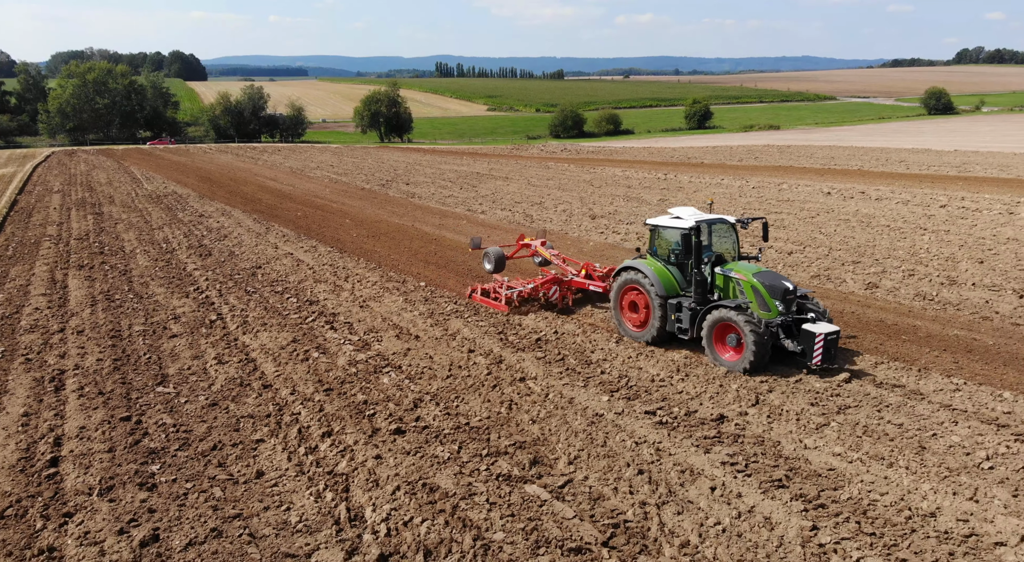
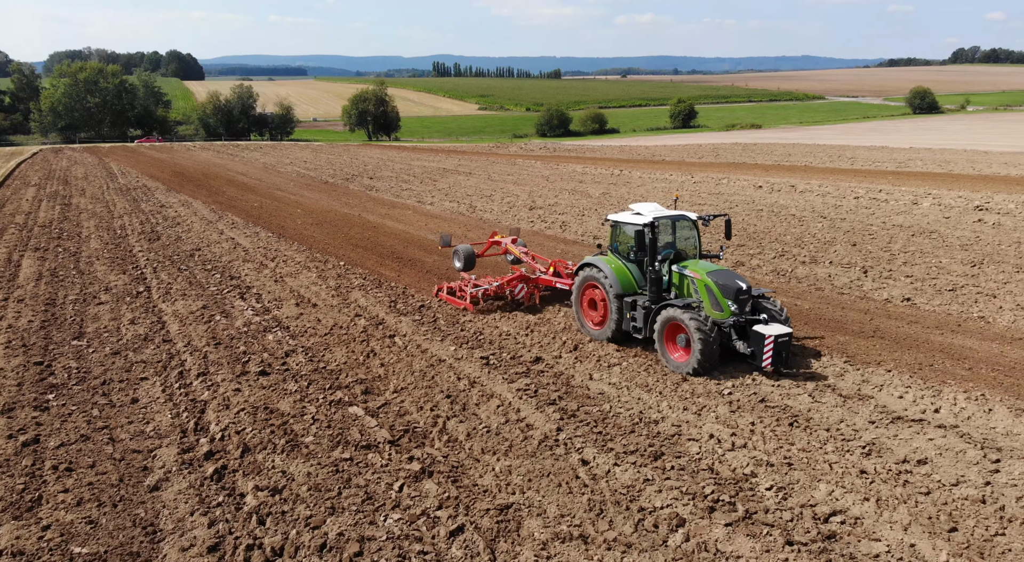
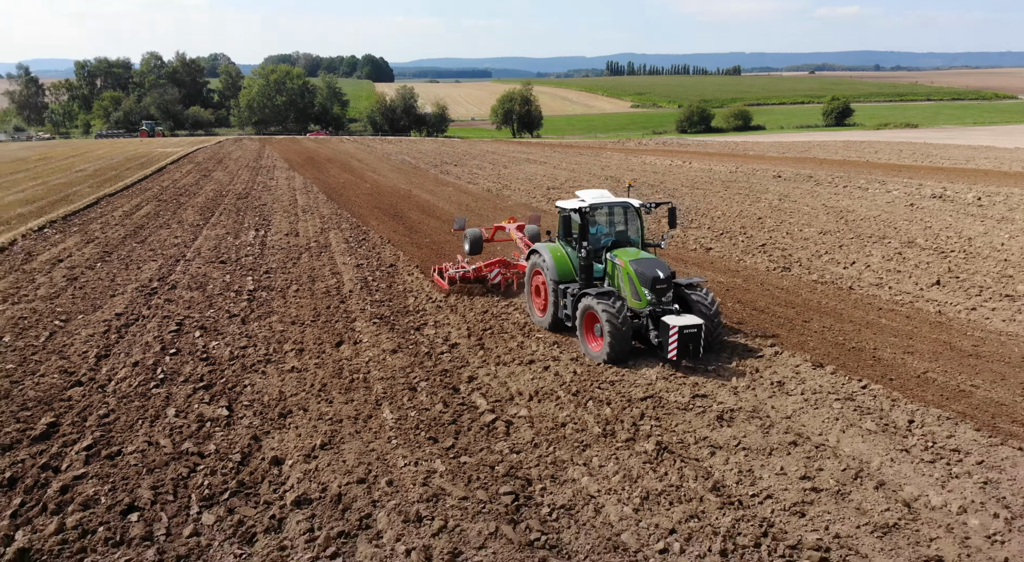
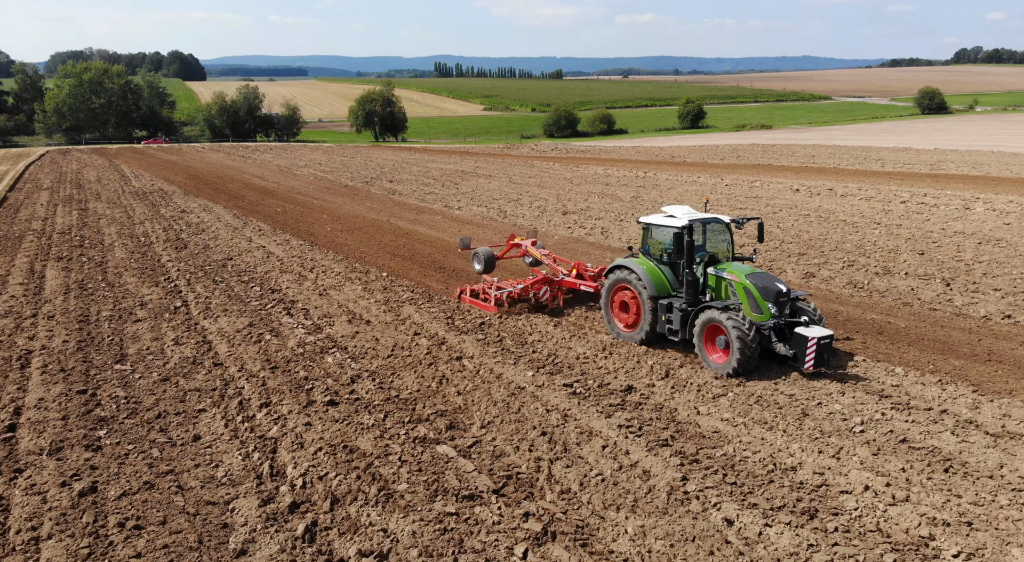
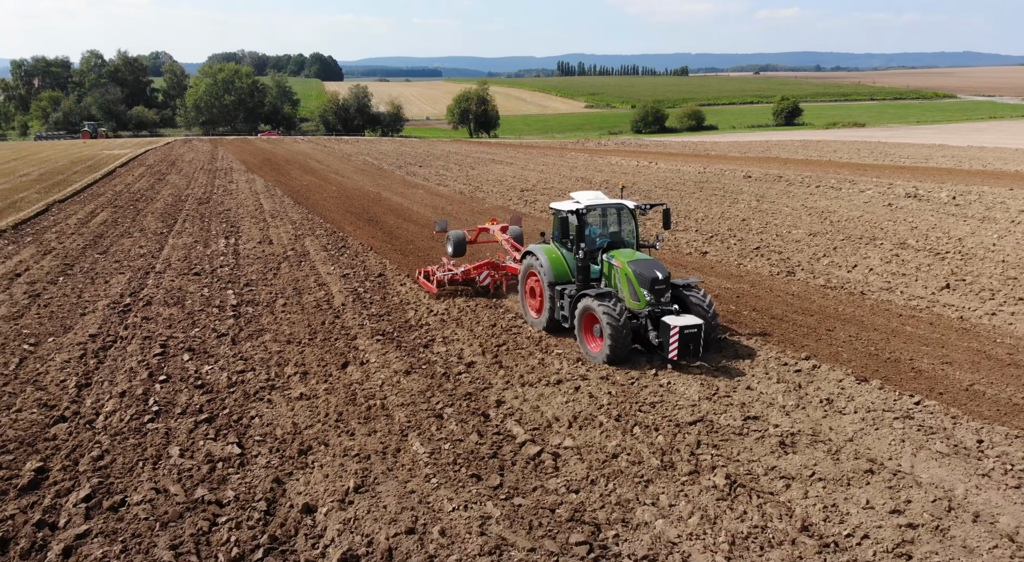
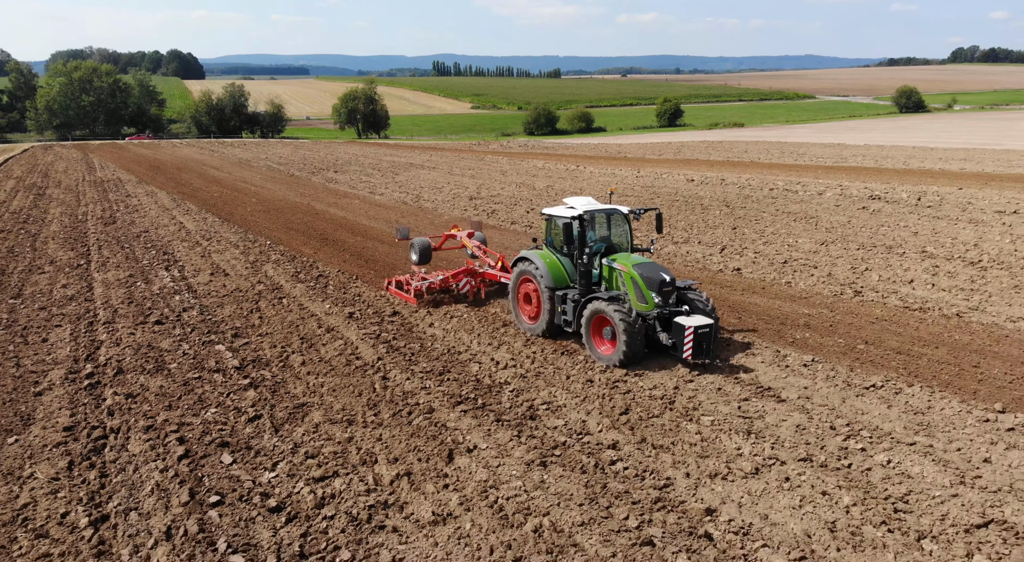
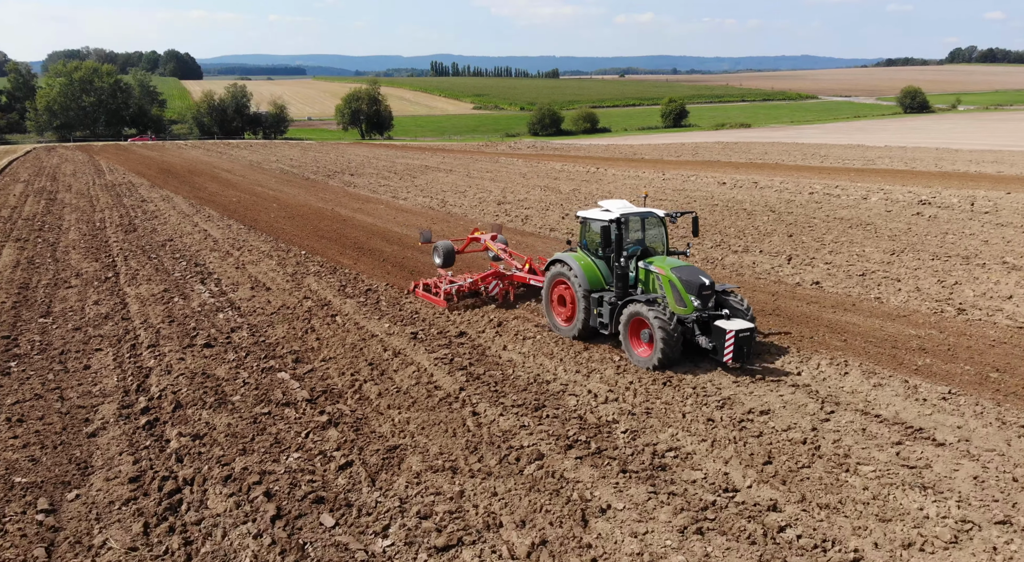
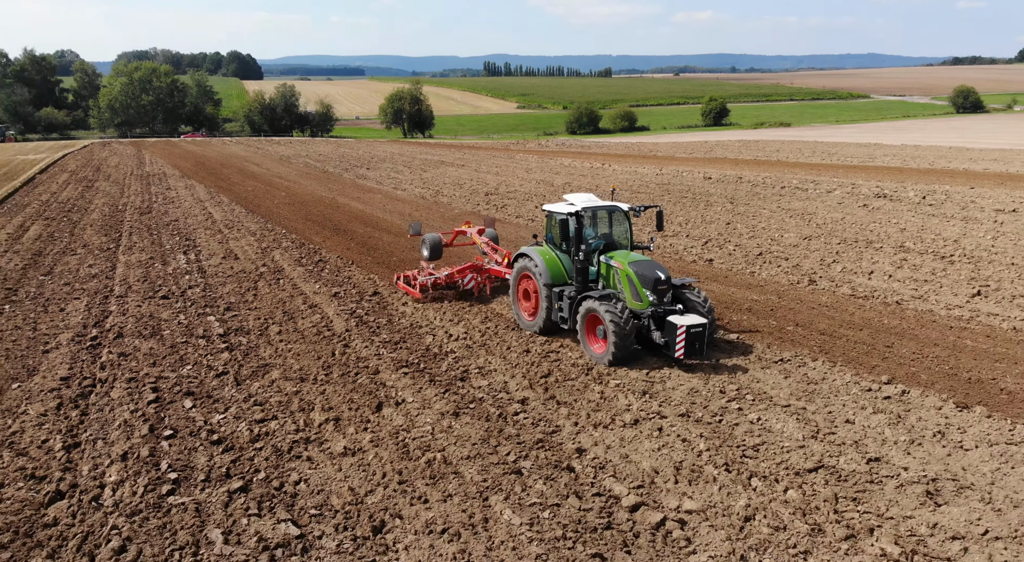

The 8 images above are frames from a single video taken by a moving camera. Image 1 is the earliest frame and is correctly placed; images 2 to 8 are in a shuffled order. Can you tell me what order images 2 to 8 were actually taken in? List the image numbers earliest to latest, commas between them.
4, 2, 7, 6, 8, 5, 3
